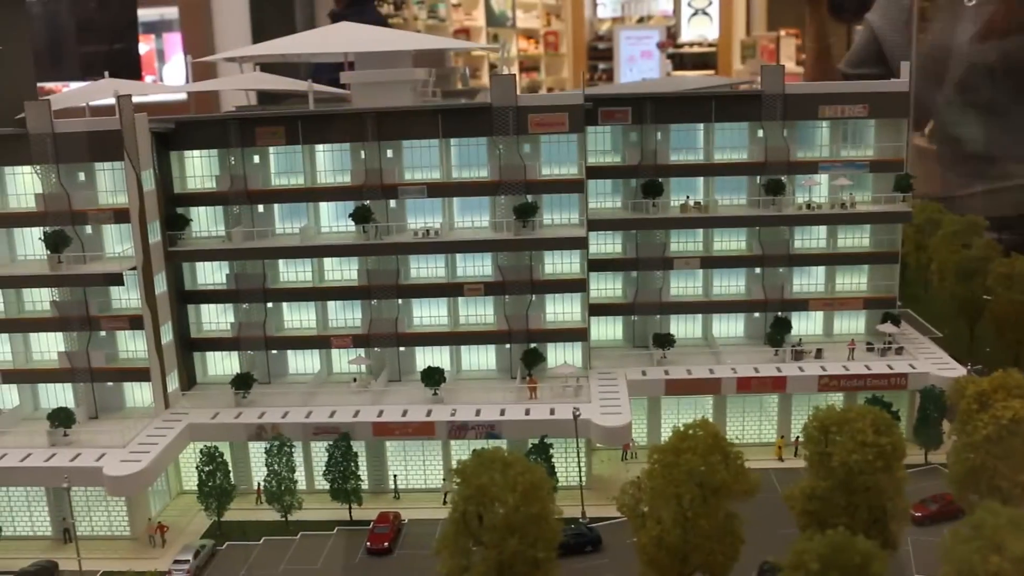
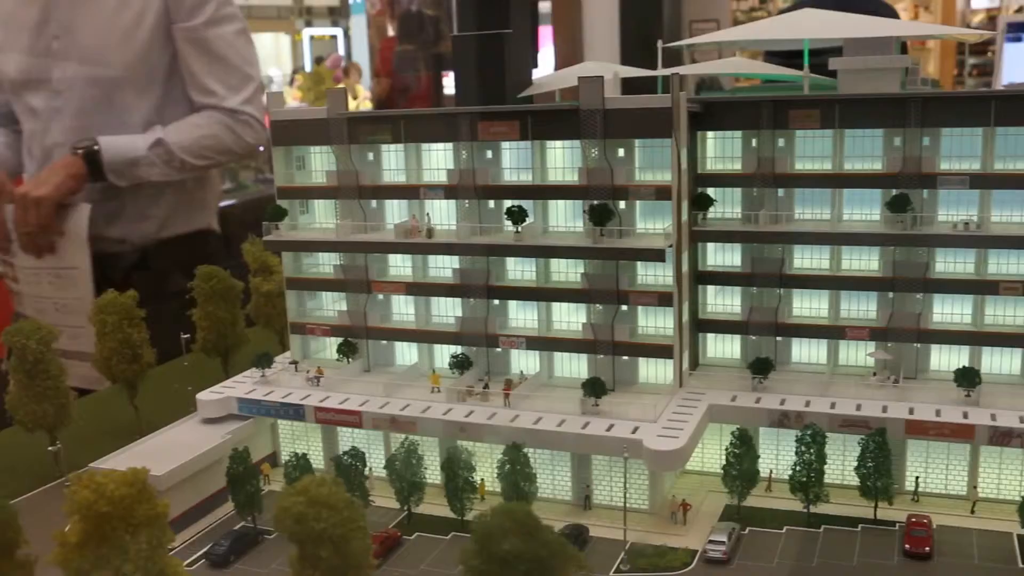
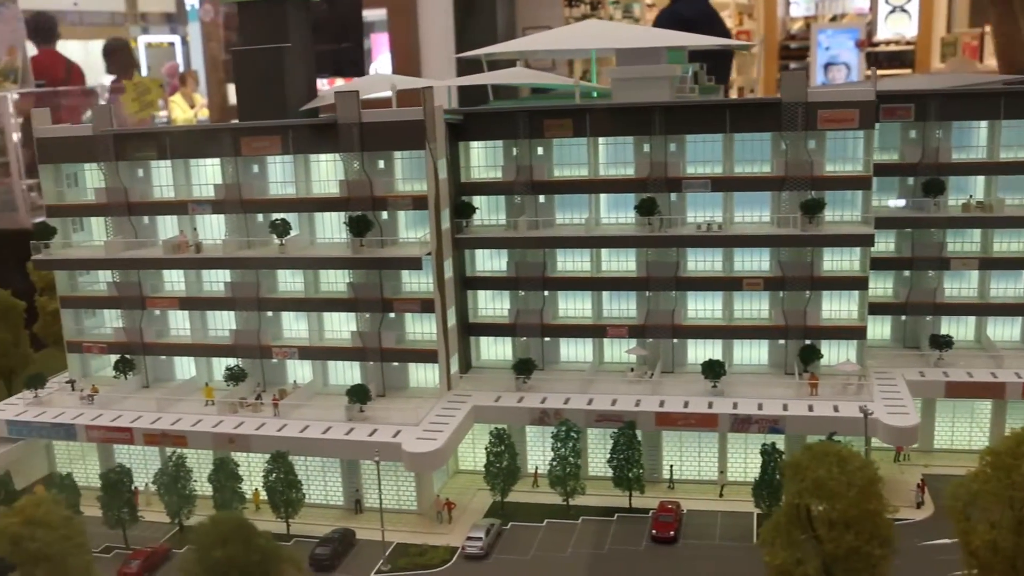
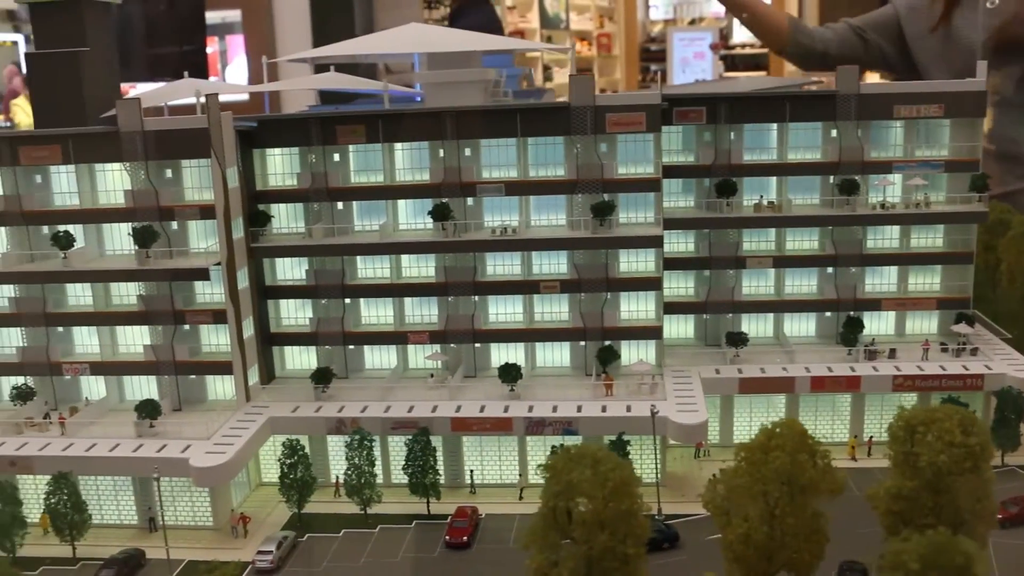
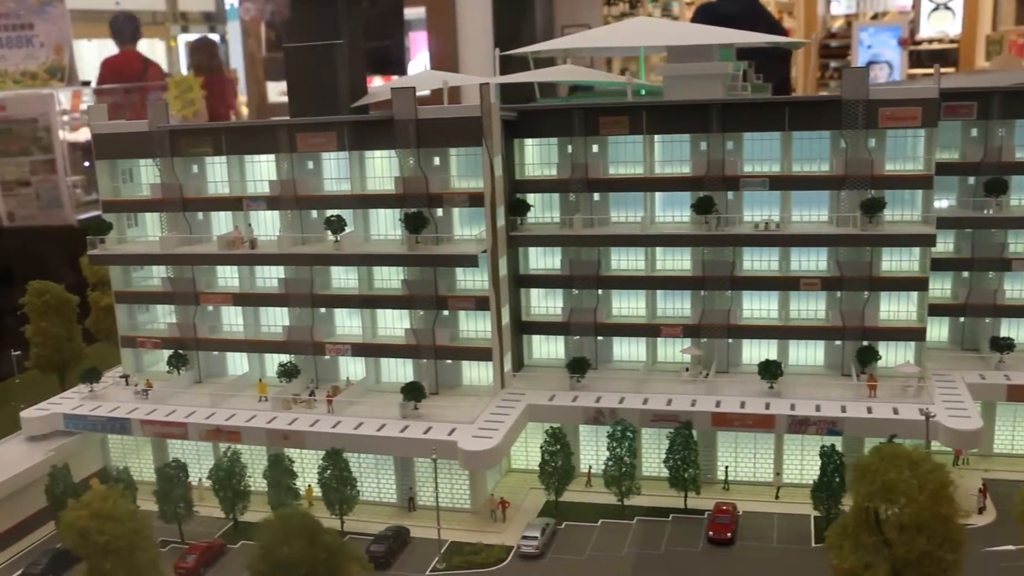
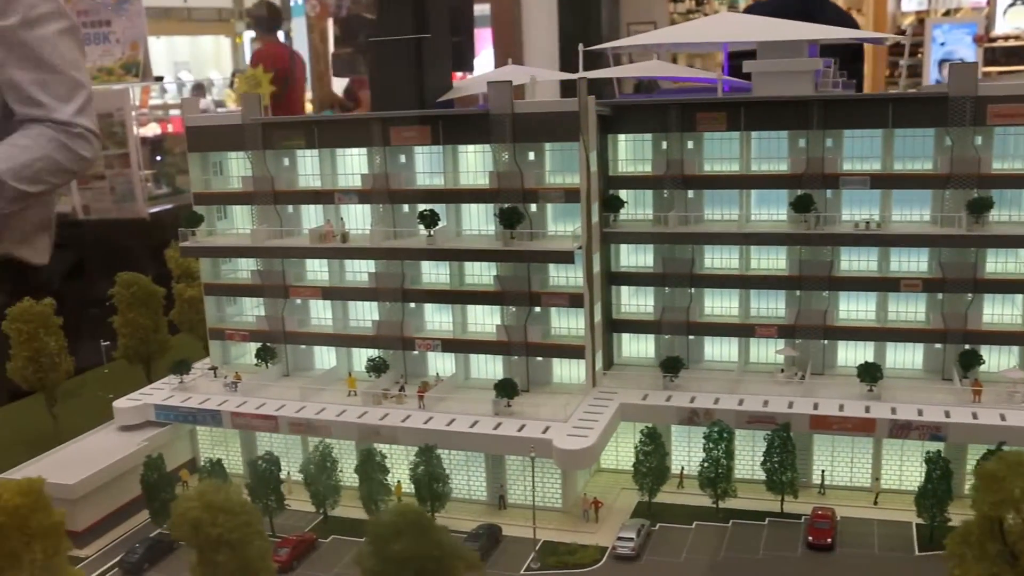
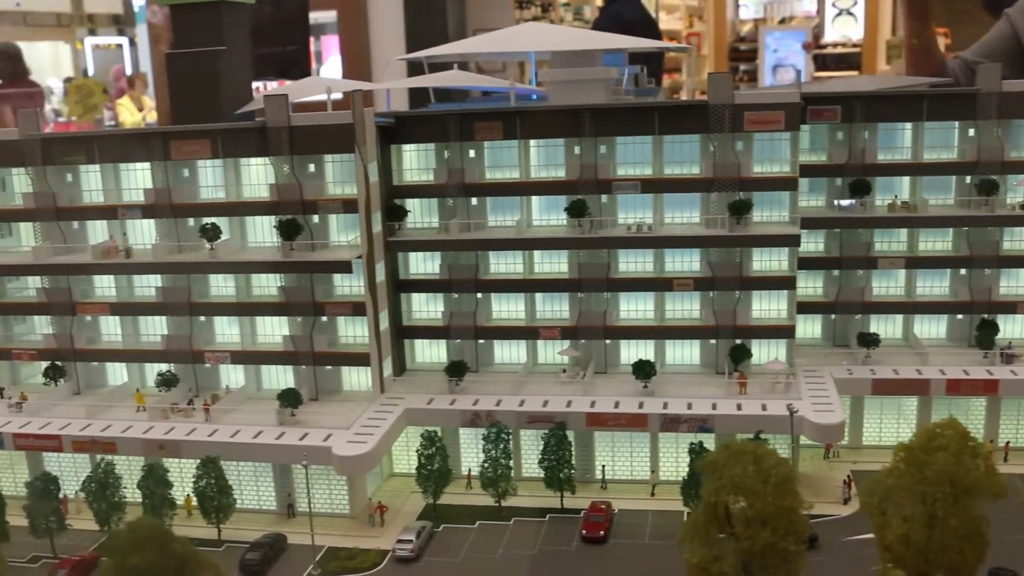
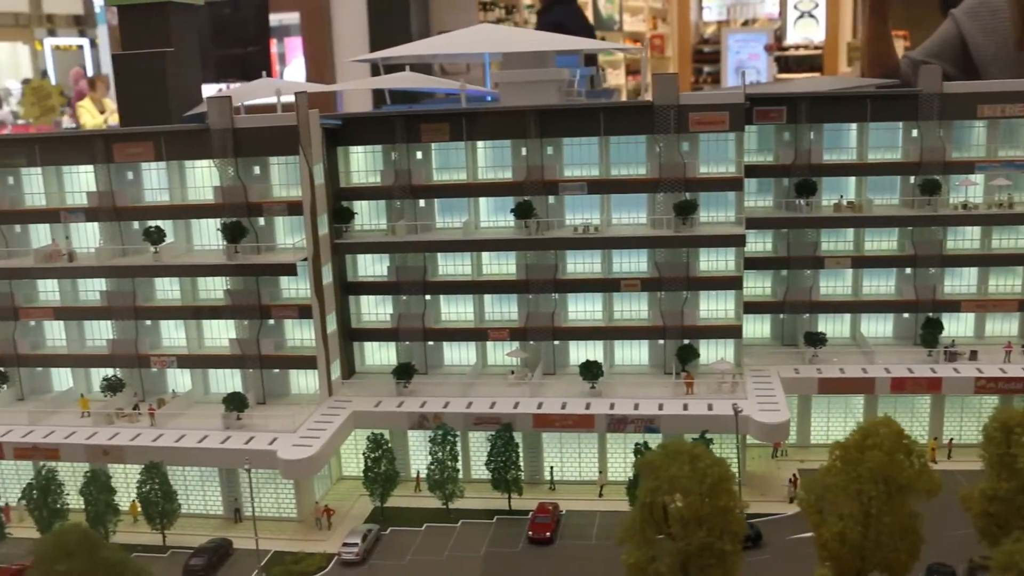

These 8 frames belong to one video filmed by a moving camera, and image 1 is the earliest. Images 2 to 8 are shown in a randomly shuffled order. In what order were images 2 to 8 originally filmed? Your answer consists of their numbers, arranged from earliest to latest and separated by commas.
4, 8, 7, 3, 5, 6, 2
